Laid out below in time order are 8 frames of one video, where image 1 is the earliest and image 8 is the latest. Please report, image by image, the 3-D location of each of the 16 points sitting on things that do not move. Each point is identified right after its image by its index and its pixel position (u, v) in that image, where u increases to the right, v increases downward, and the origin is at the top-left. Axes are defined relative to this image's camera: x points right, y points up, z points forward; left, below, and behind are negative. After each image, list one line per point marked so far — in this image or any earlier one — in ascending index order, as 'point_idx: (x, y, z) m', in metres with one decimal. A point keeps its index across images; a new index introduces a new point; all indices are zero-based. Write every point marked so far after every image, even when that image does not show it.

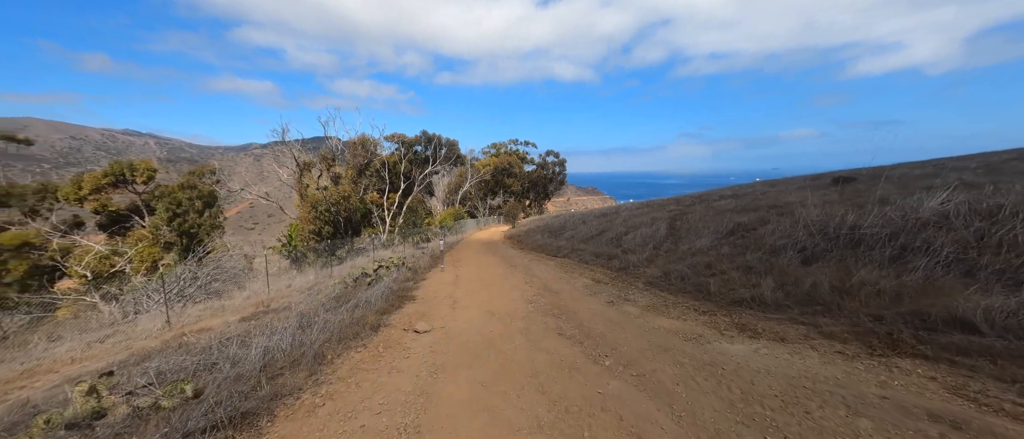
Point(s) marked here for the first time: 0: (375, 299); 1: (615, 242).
0: (-2.8, -1.6, +8.2) m
1: (+4.3, -1.0, +15.7) m
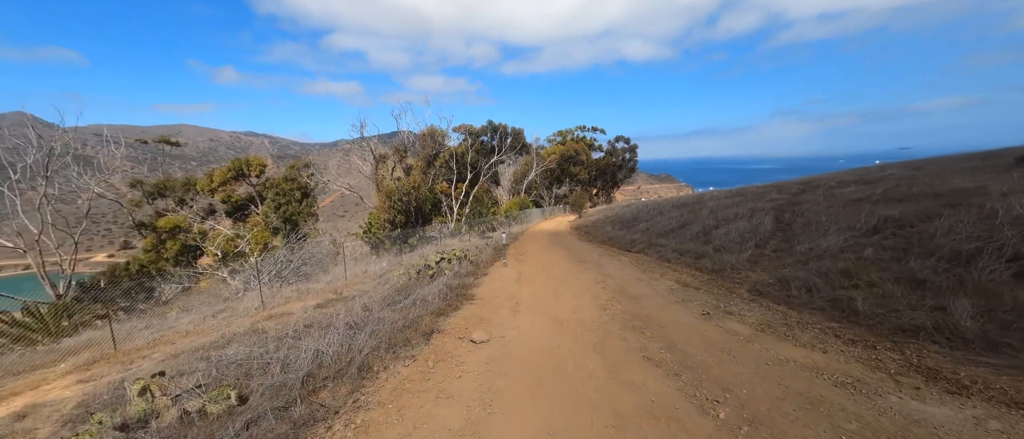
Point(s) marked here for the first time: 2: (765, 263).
0: (-1.5, -1.5, +7.4) m
1: (+6.8, -0.7, +13.6) m
2: (+6.0, -1.1, +9.2) m
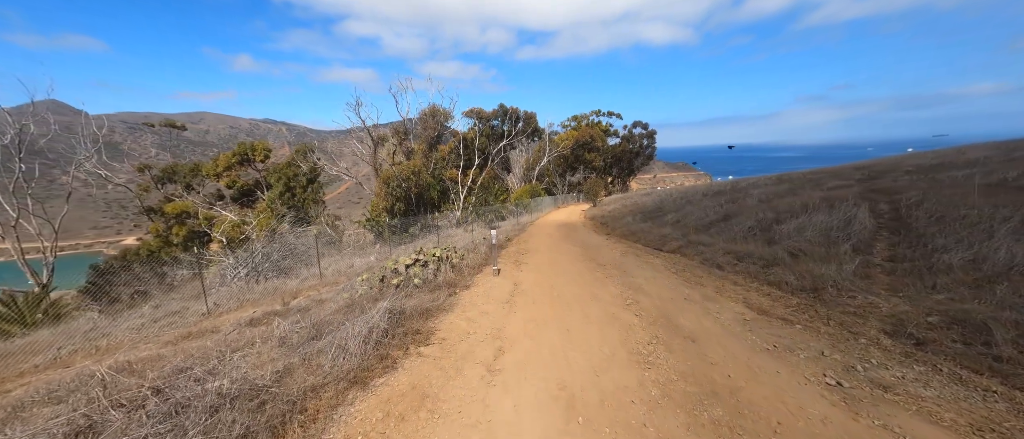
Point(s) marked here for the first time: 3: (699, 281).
0: (-1.7, -1.4, +4.5) m
1: (+6.7, -0.5, +10.3) m
2: (+5.8, -1.0, +6.0) m
3: (+3.9, -1.3, +8.0) m
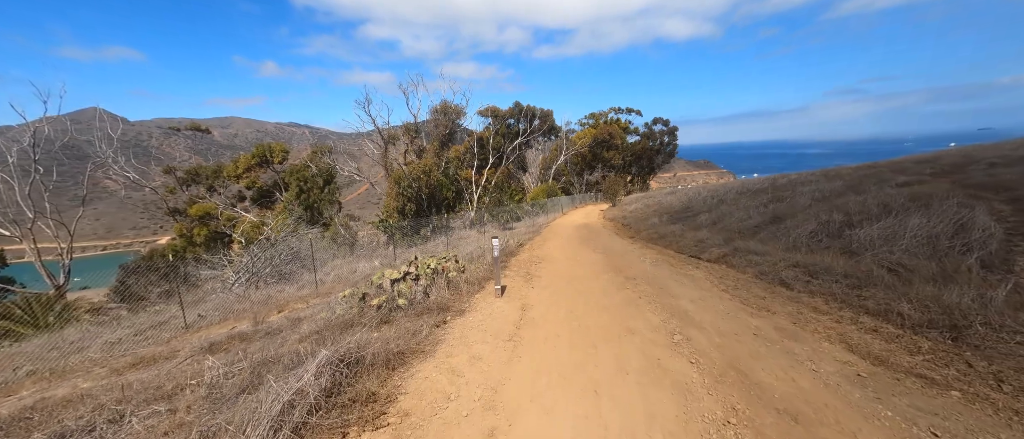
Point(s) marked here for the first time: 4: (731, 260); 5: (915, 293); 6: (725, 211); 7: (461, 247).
0: (-1.8, -1.5, +2.9) m
1: (+7.0, -0.6, +8.3) m
2: (+5.9, -1.1, +4.1) m
3: (+4.0, -1.4, +6.2) m
4: (+5.3, -1.0, +9.3) m
5: (+5.6, -1.0, +5.4) m
6: (+8.5, +0.3, +15.4) m
7: (-1.8, -1.0, +14.7) m
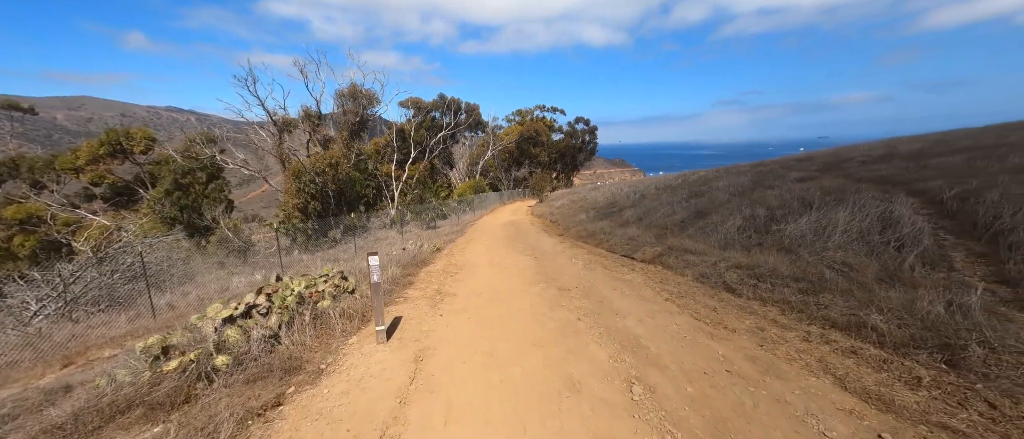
0: (-2.3, -1.6, +0.9) m
1: (+5.3, -0.5, +7.9) m
2: (+5.0, -1.1, +3.5) m
3: (+2.8, -1.3, +5.2) m
4: (+3.4, -0.9, +8.5) m
5: (+4.5, -1.0, +4.7) m
6: (+5.4, +0.5, +15.1) m
7: (-4.6, -1.0, +12.5) m
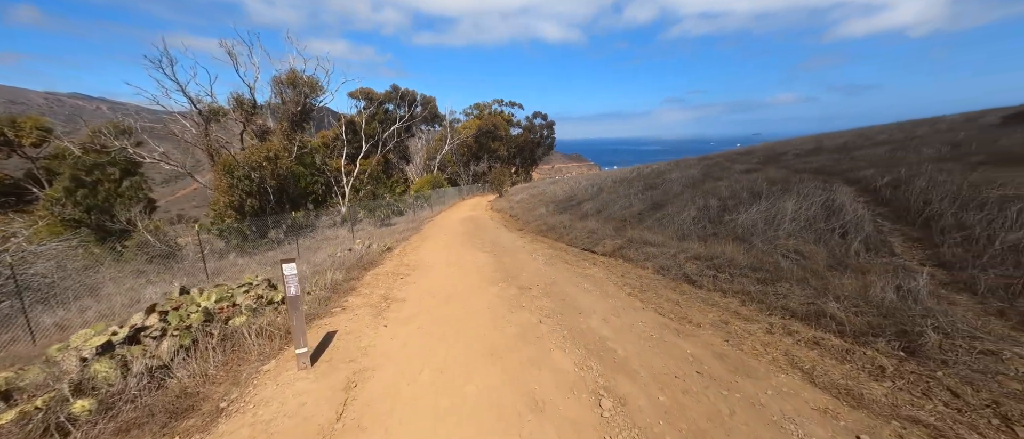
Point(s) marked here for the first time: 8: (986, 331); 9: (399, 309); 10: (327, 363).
0: (-2.3, -1.6, +0.2) m
1: (+4.4, -0.3, +8.0) m
2: (+4.6, -0.9, +3.6) m
3: (+2.2, -1.2, +5.0) m
4: (+2.5, -0.7, +8.4) m
5: (+4.0, -0.8, +4.8) m
6: (+3.7, +0.8, +15.2) m
7: (-5.9, -1.0, +11.5) m
8: (+4.3, -1.0, +3.5) m
9: (-1.4, -1.2, +4.9) m
10: (-1.7, -1.3, +3.4) m
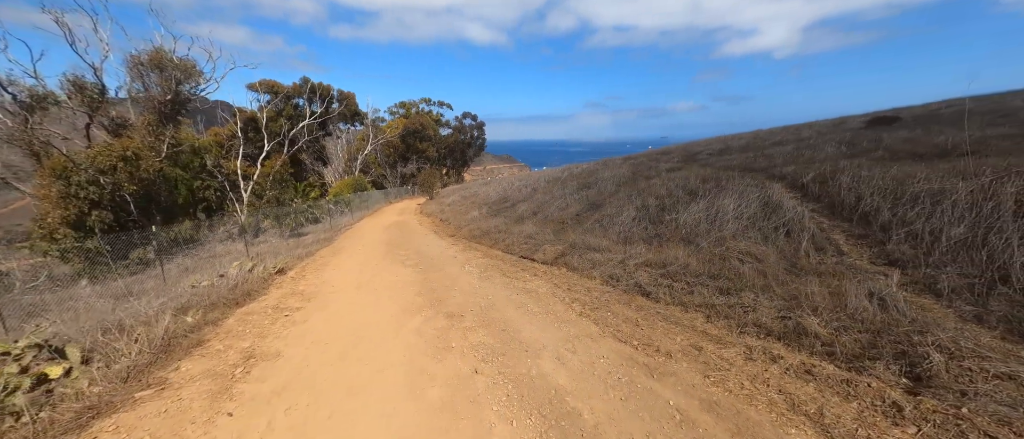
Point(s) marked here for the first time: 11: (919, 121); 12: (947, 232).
0: (-2.1, -1.8, -1.4) m
1: (+3.0, -0.3, +7.4) m
2: (+4.0, -0.9, +3.2) m
3: (+1.4, -1.3, +4.2) m
4: (+1.1, -0.8, +7.5) m
5: (+3.2, -0.9, +4.2) m
6: (+1.1, +0.7, +14.4) m
7: (-7.7, -1.3, +9.1) m
8: (+3.8, -1.0, +3.0) m
9: (-2.1, -1.4, +3.4) m
10: (-2.1, -1.5, +1.9) m
11: (+15.0, +3.7, +14.4) m
12: (+5.1, -0.1, +4.5) m
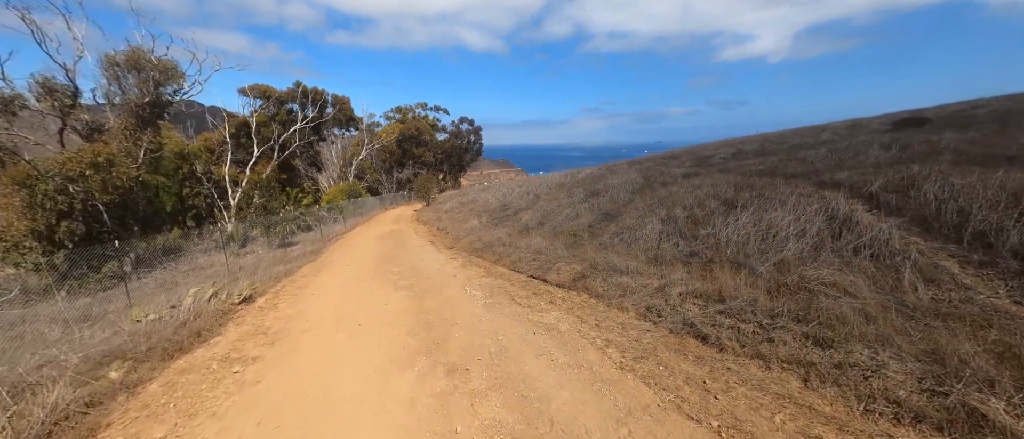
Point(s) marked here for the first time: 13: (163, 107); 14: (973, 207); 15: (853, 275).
0: (-1.9, -2.0, -2.7) m
1: (+3.2, -0.6, +6.2) m
2: (+4.2, -1.1, +1.9) m
3: (+1.7, -1.5, +2.9) m
4: (+1.3, -1.1, +6.3) m
5: (+3.4, -1.1, +3.0) m
6: (+1.3, +0.4, +13.2) m
7: (-7.5, -1.7, +7.8) m
8: (+4.0, -1.2, +1.8) m
9: (-1.9, -1.6, +2.1) m
10: (-1.8, -1.7, +0.6) m
11: (+15.3, +3.3, +13.2) m
12: (+5.4, -0.4, +3.2) m
13: (-14.2, +4.6, +15.8) m
14: (+5.9, +0.1, +5.0) m
15: (+4.1, -0.7, +4.6) m
